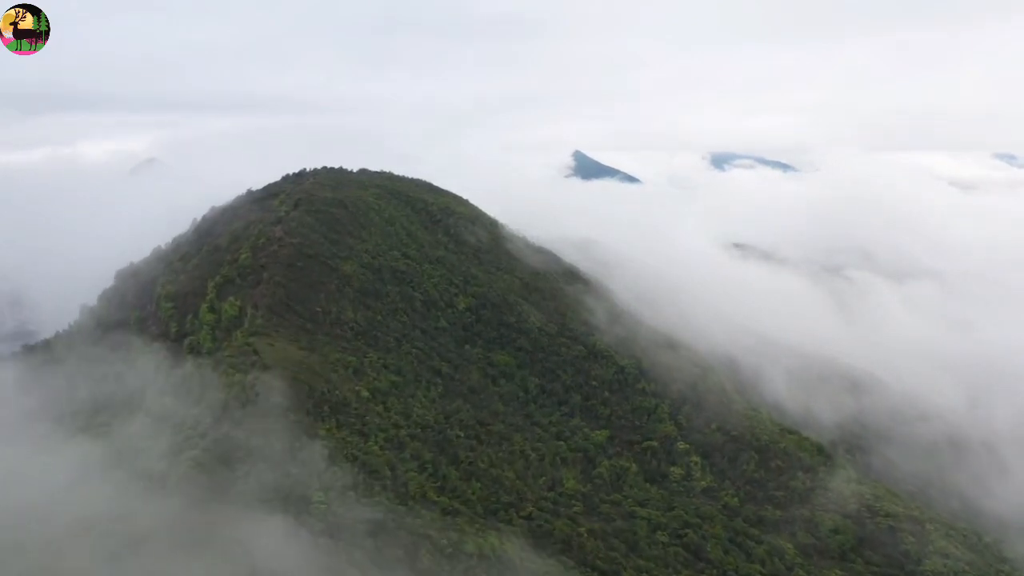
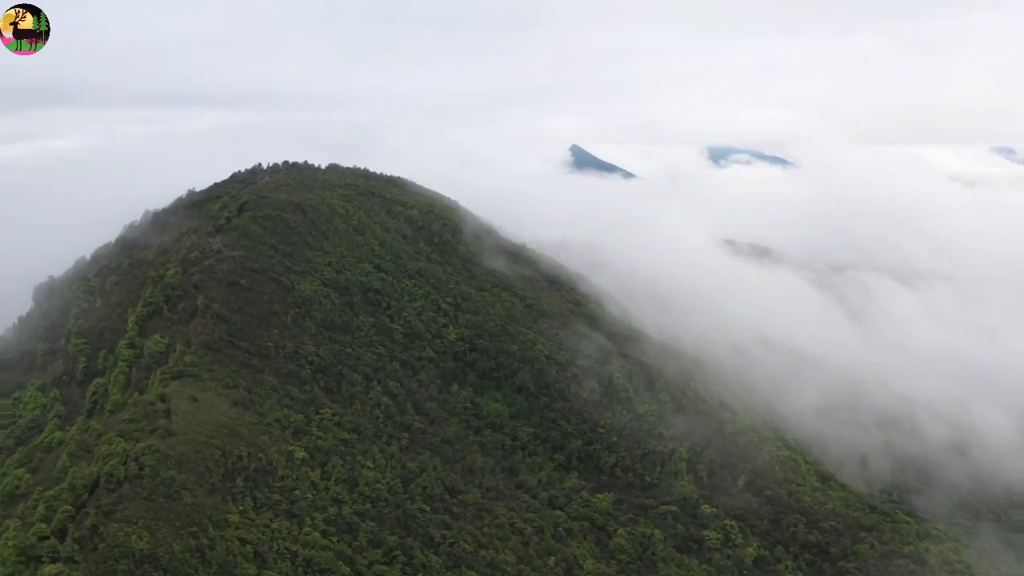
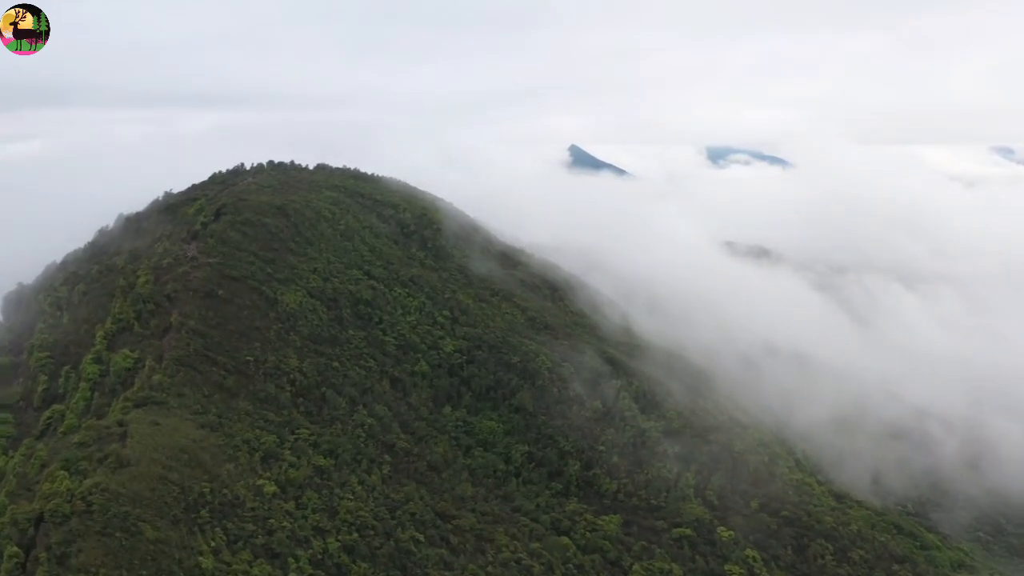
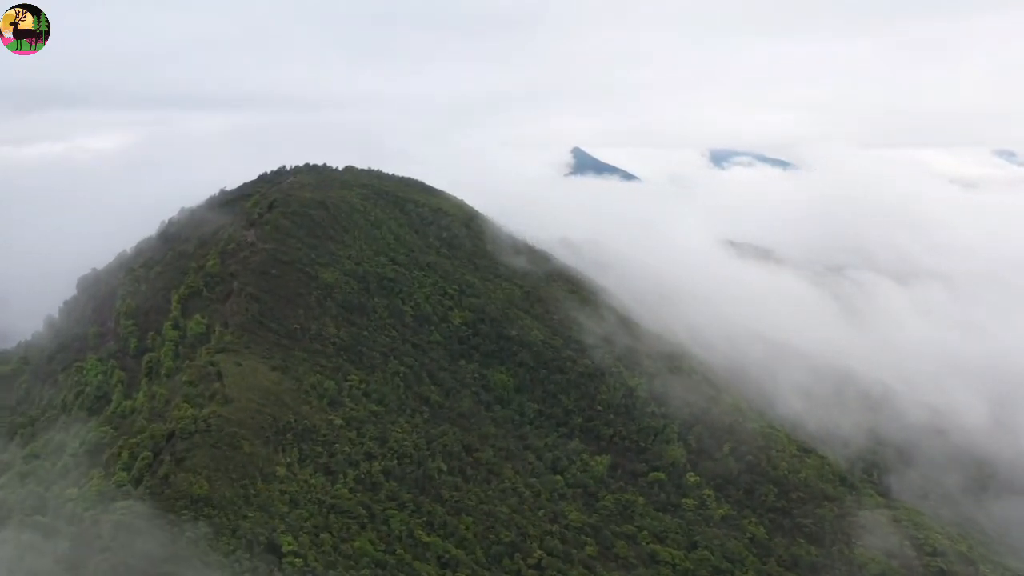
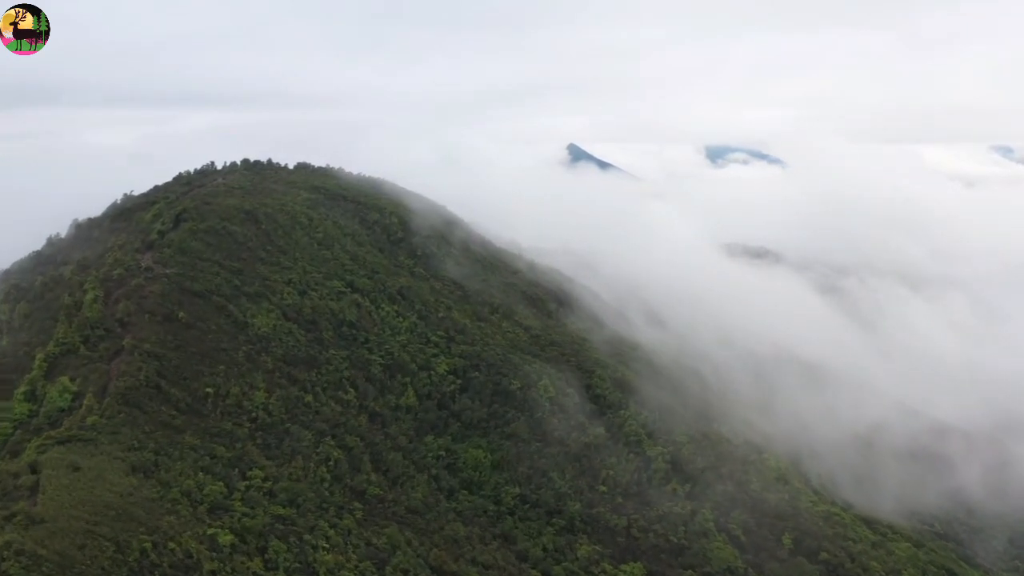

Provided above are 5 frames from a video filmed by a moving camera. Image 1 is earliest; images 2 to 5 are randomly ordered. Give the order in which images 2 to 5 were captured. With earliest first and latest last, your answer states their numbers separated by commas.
4, 2, 3, 5
